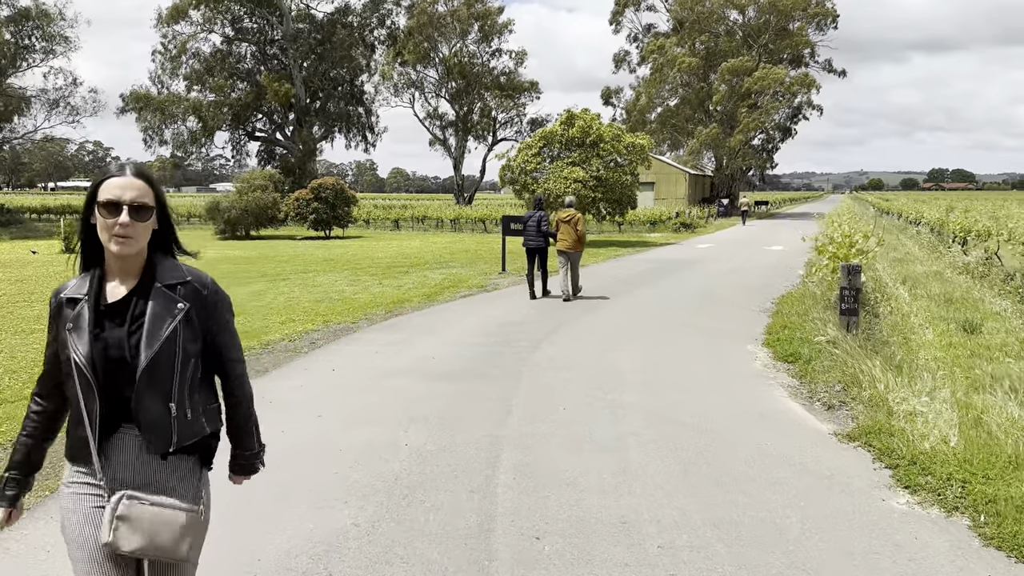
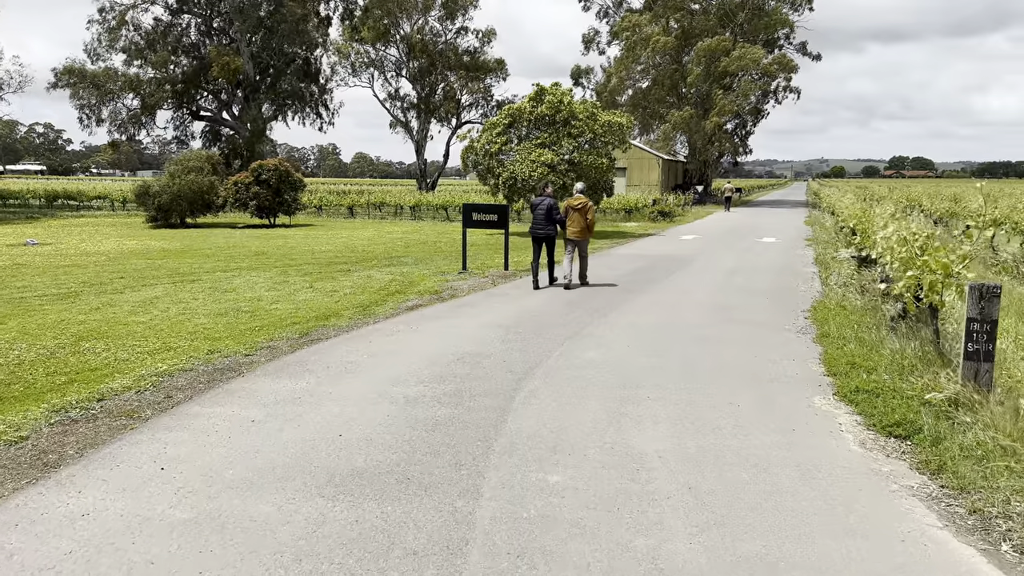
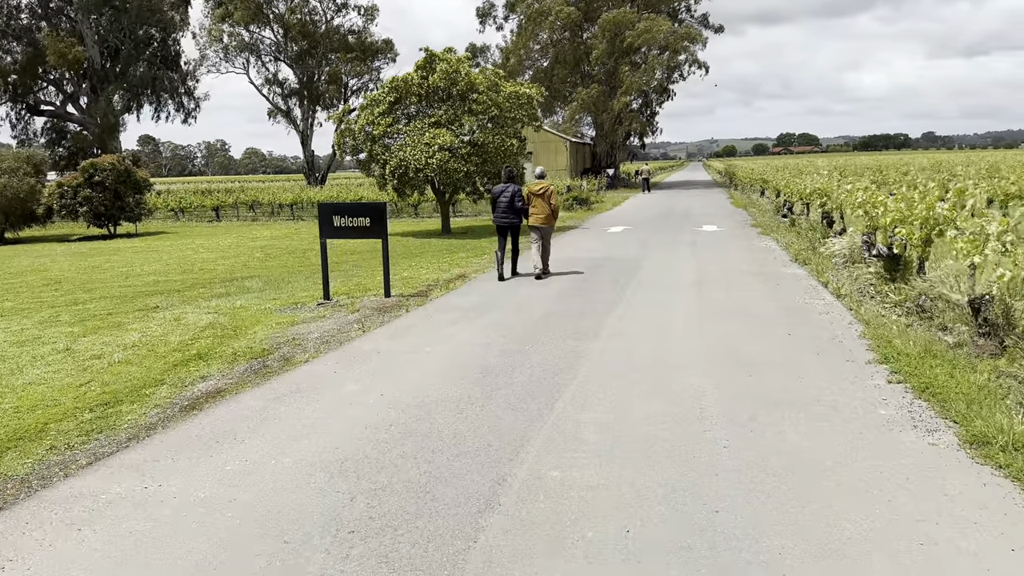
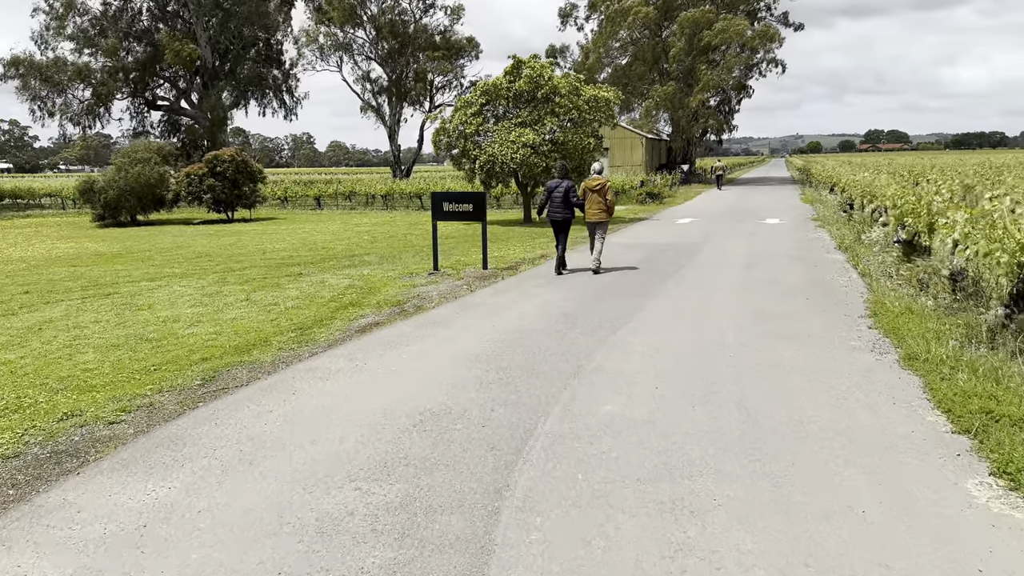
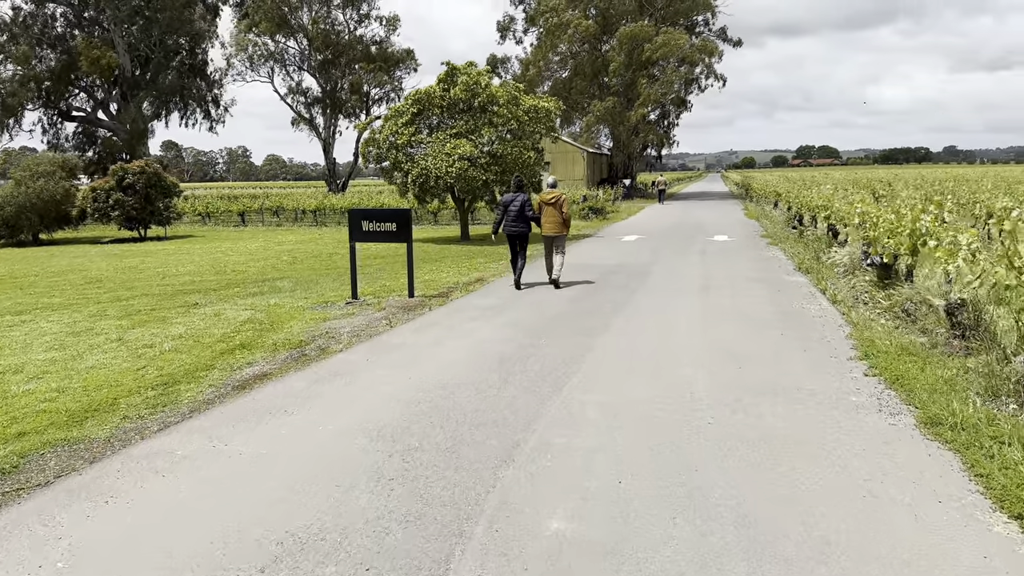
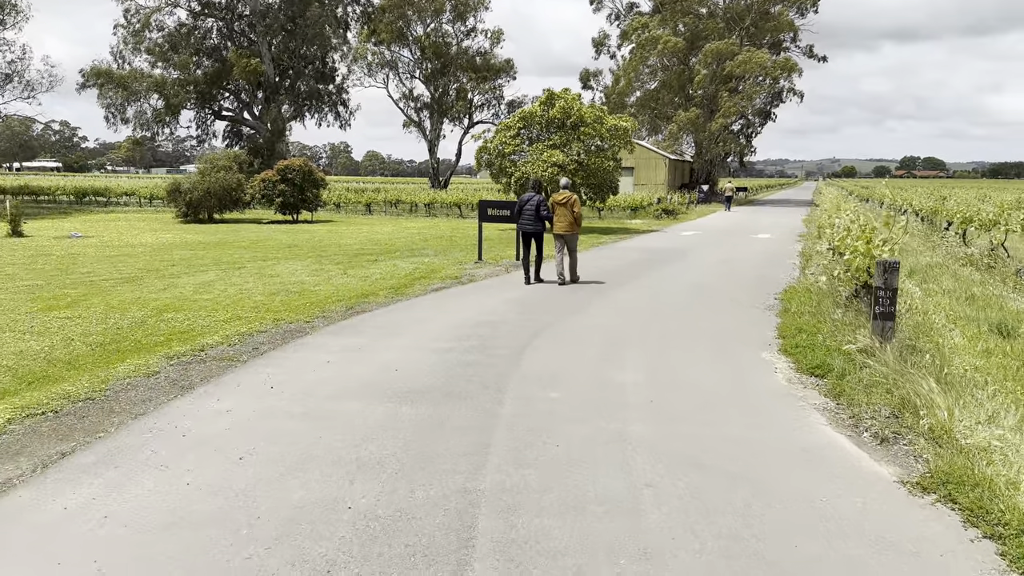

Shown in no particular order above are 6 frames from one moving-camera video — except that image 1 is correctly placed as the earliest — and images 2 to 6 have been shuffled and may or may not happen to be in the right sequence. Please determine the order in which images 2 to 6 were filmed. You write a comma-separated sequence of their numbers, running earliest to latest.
6, 2, 4, 5, 3
